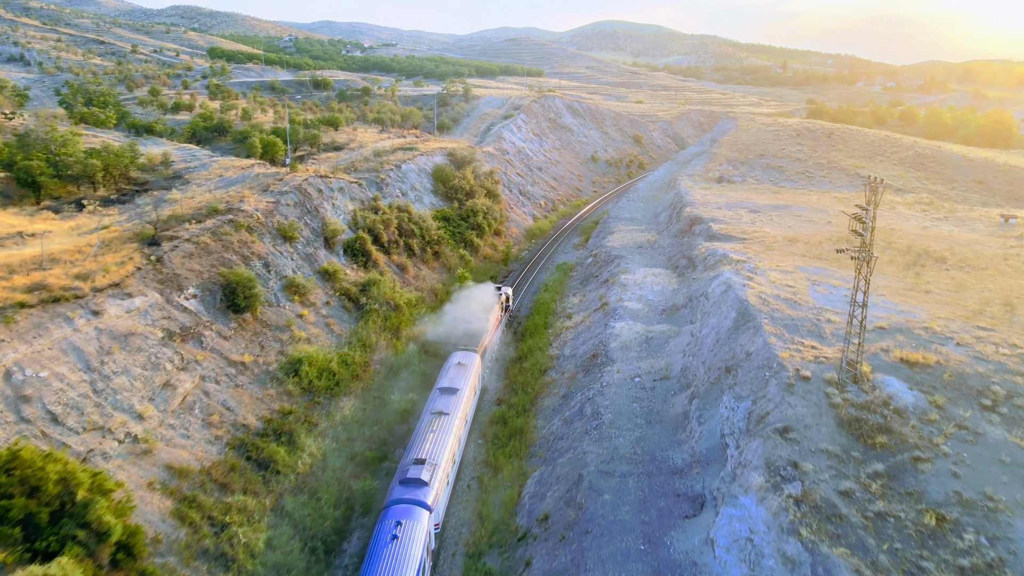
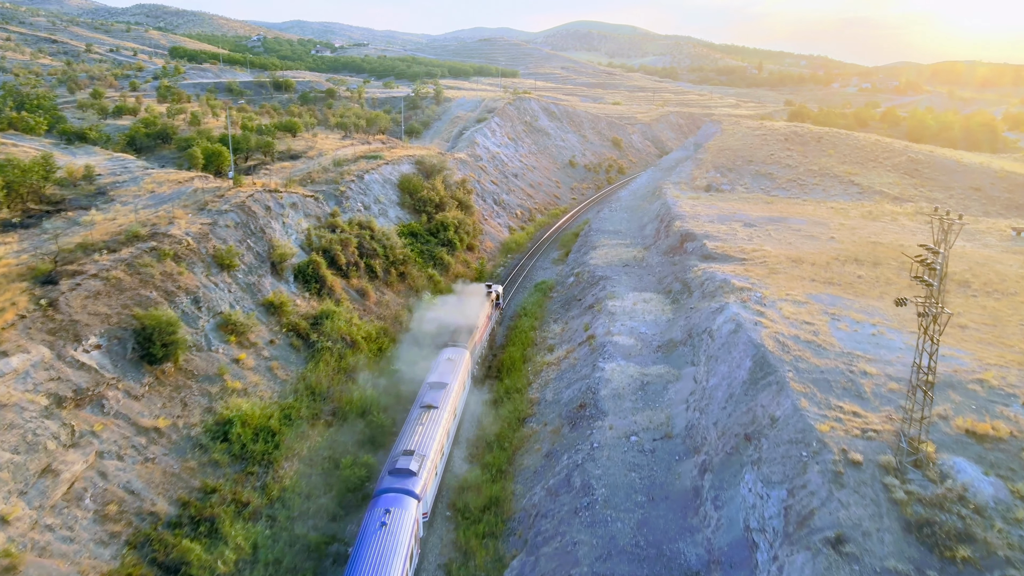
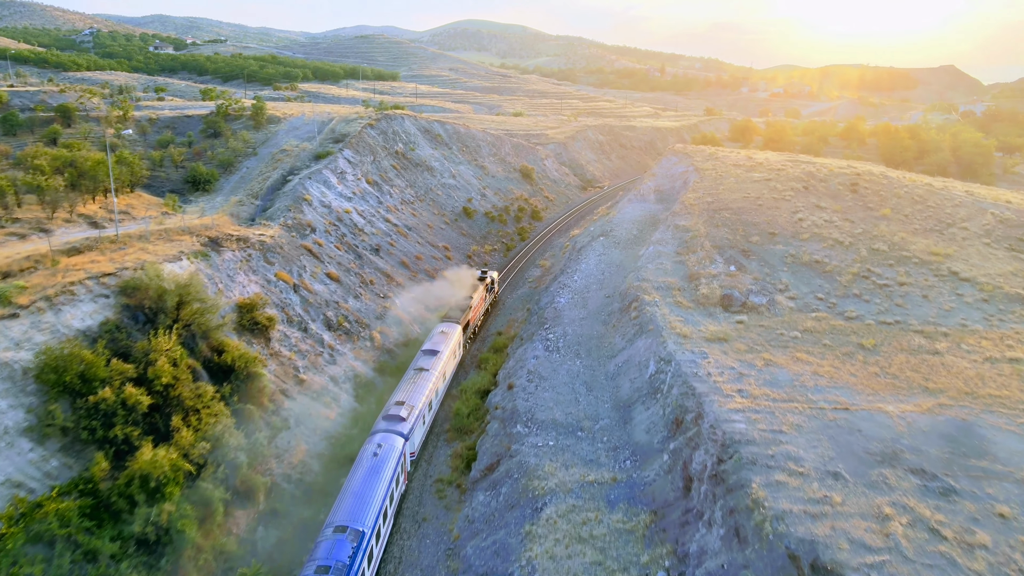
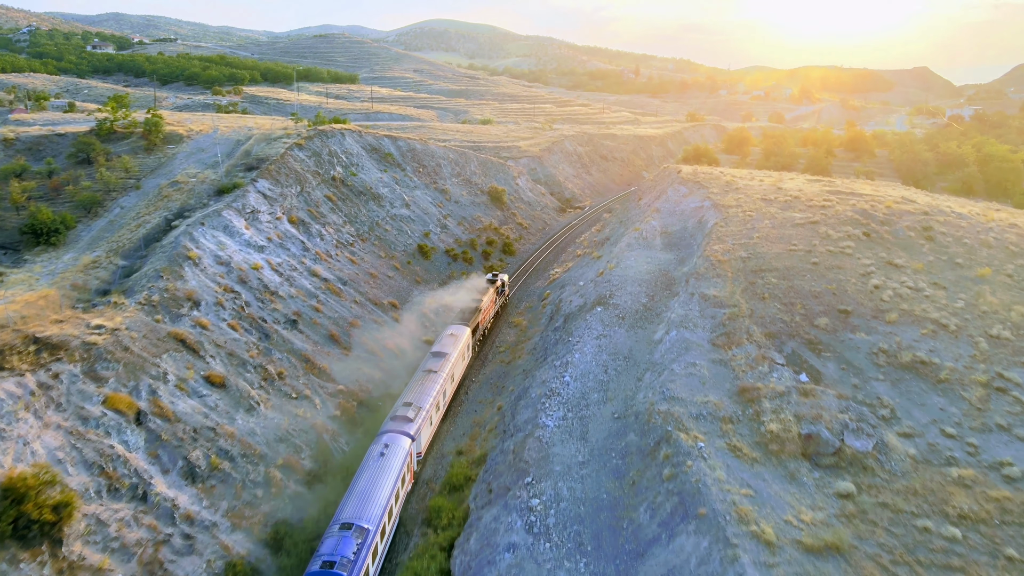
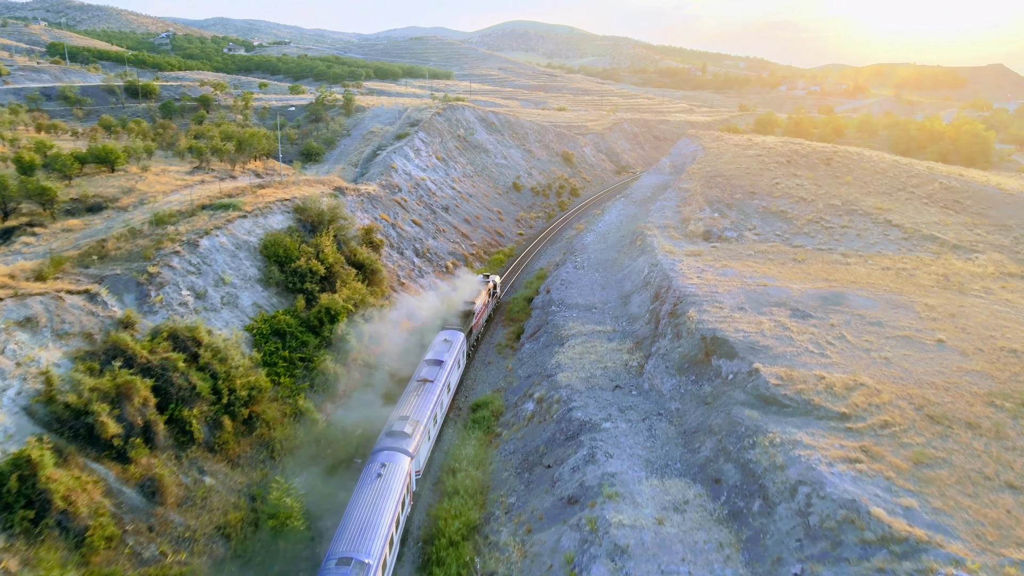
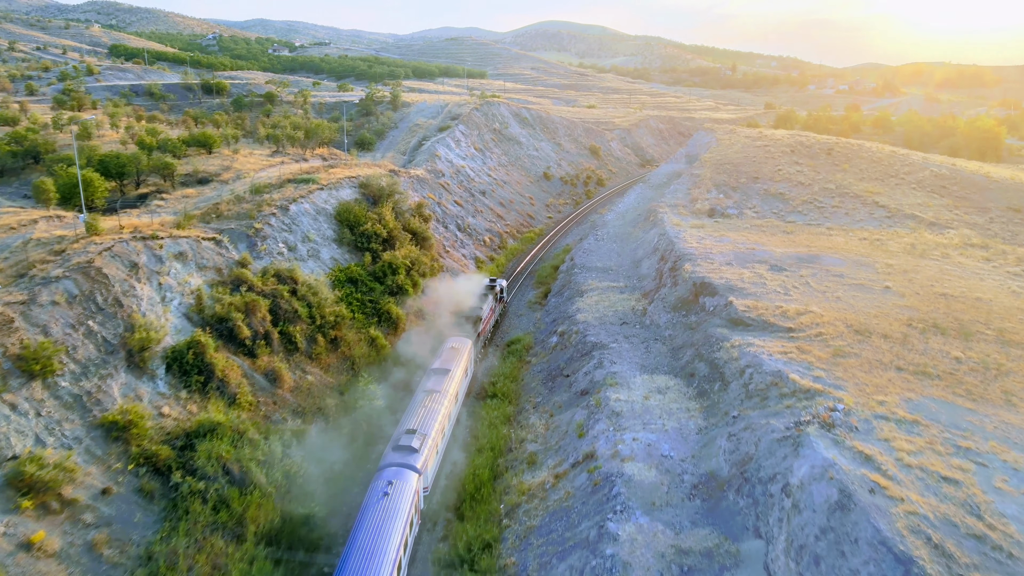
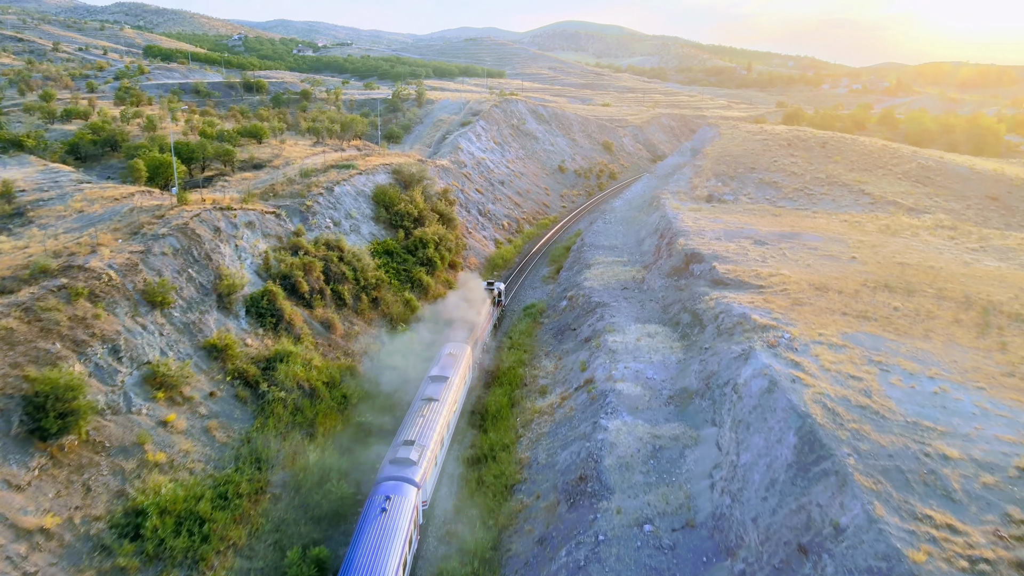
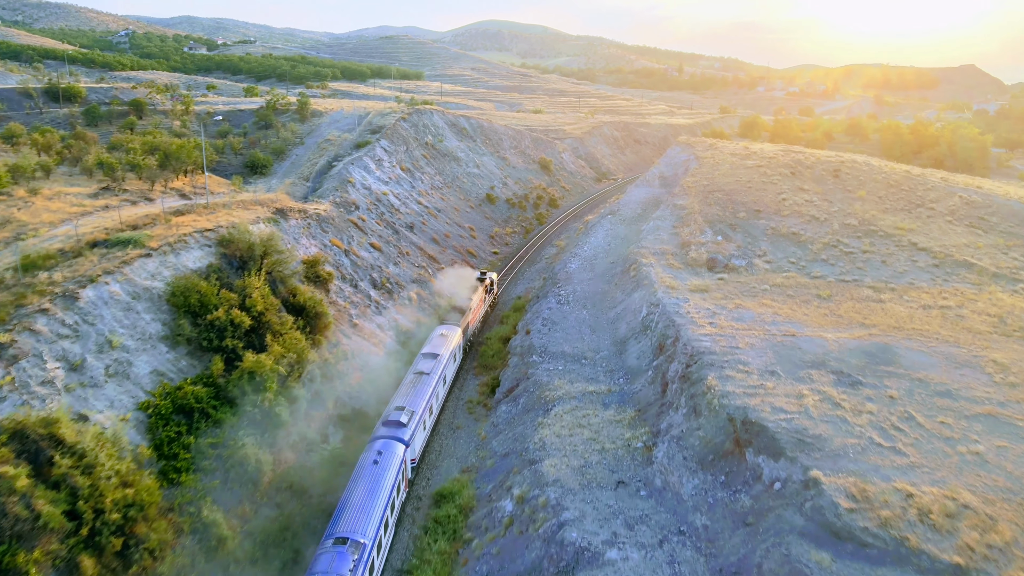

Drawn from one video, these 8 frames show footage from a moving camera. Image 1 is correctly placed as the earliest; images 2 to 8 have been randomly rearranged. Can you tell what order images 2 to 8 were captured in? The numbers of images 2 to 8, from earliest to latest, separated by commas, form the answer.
2, 7, 6, 5, 8, 3, 4
